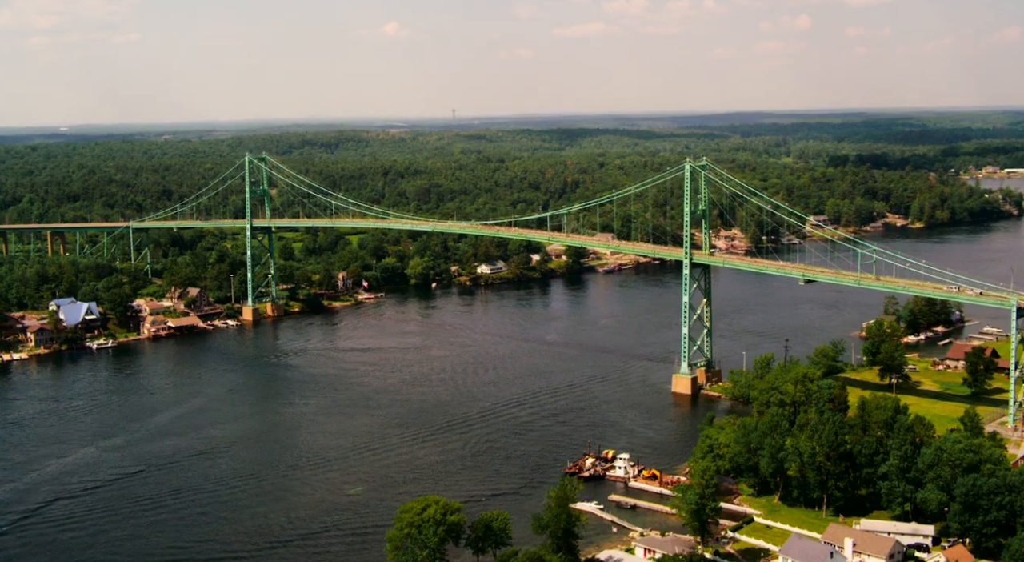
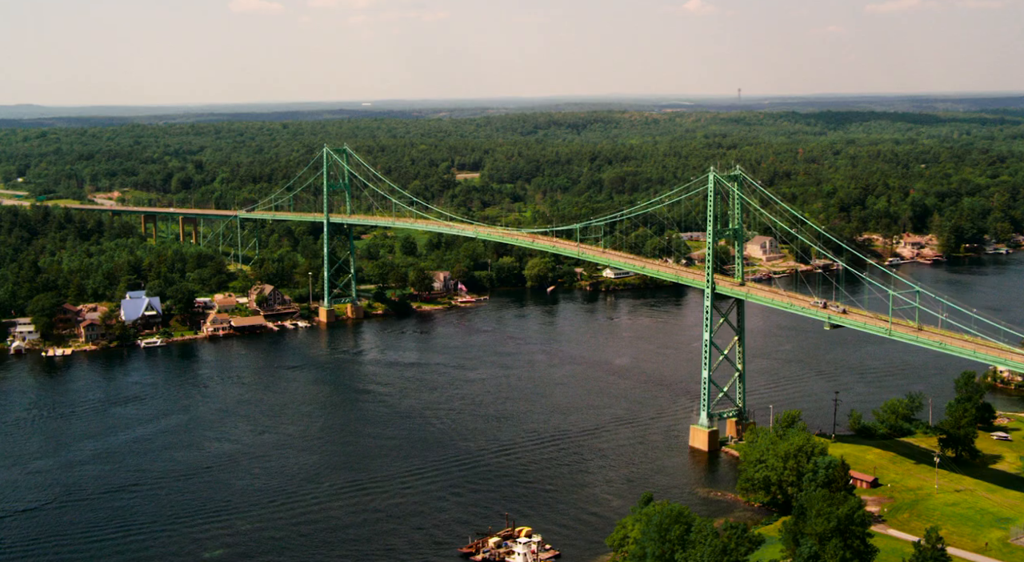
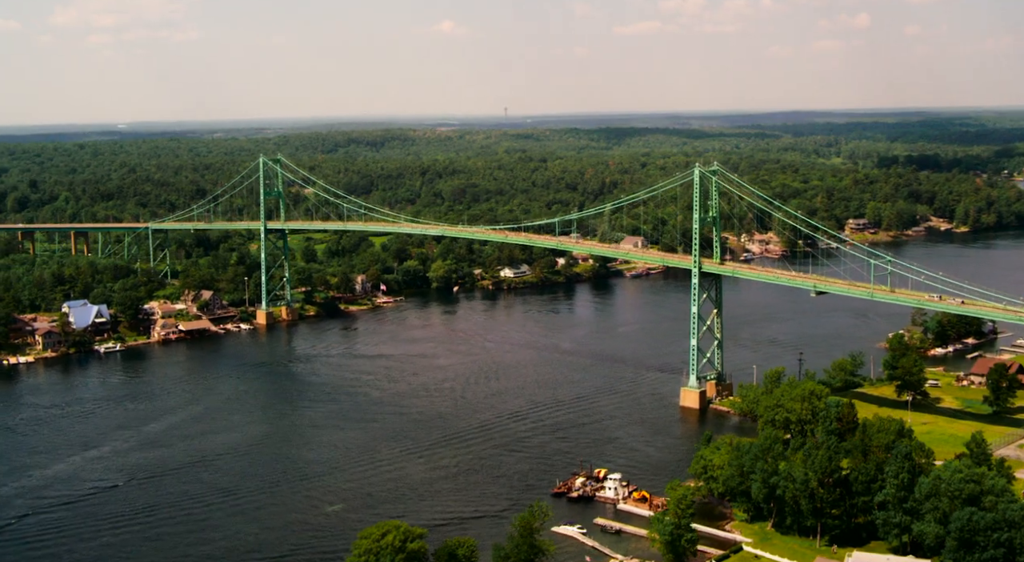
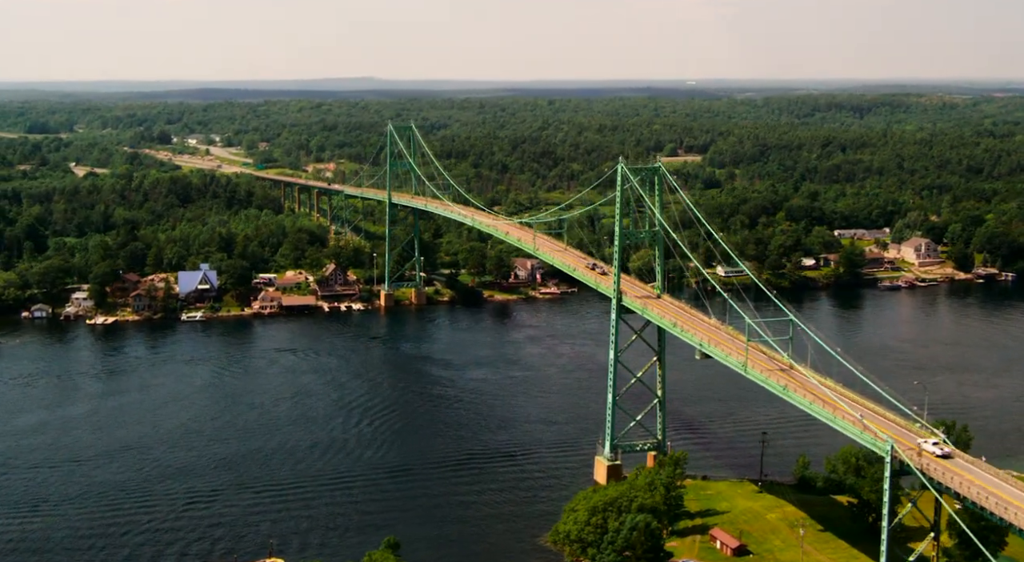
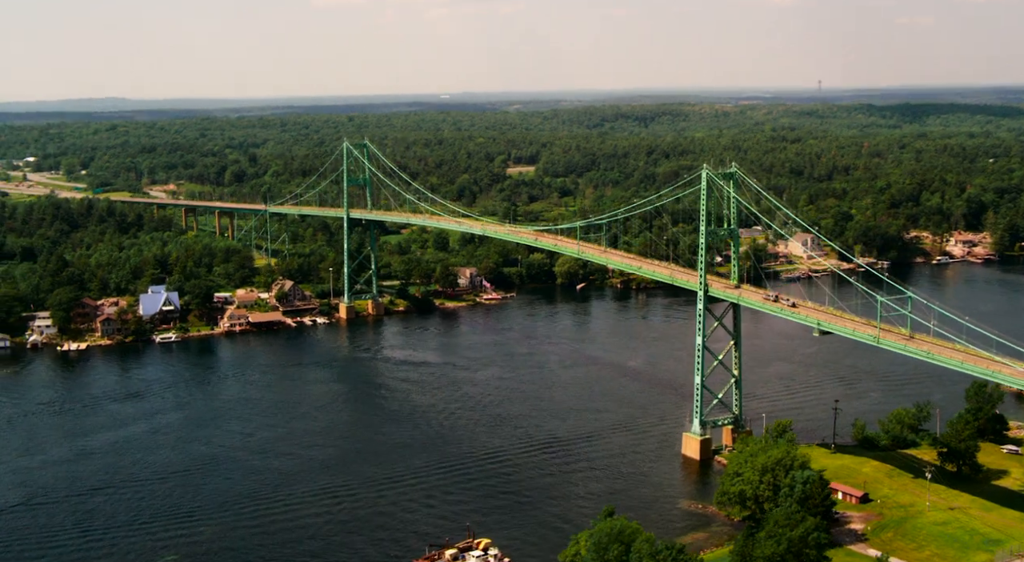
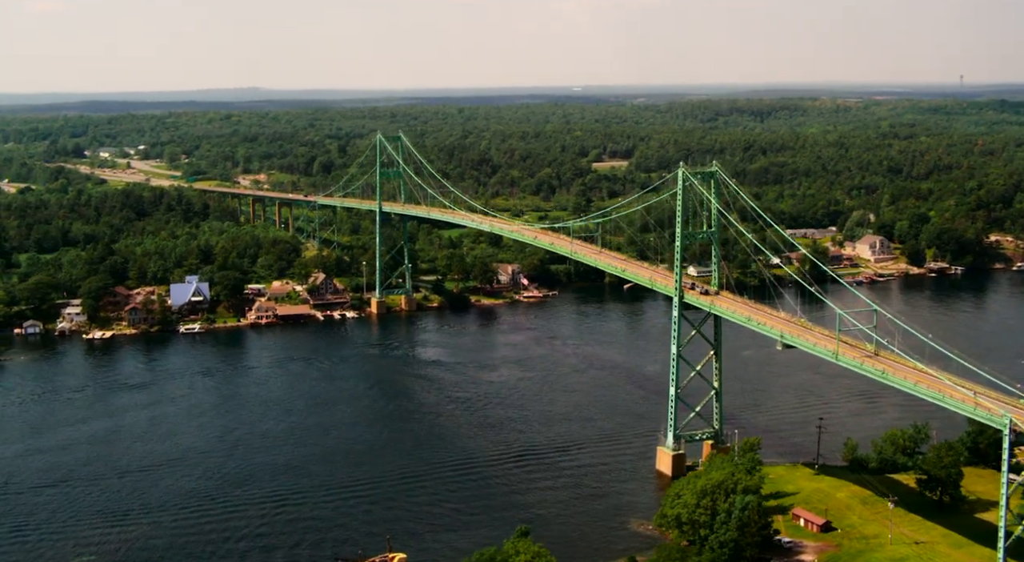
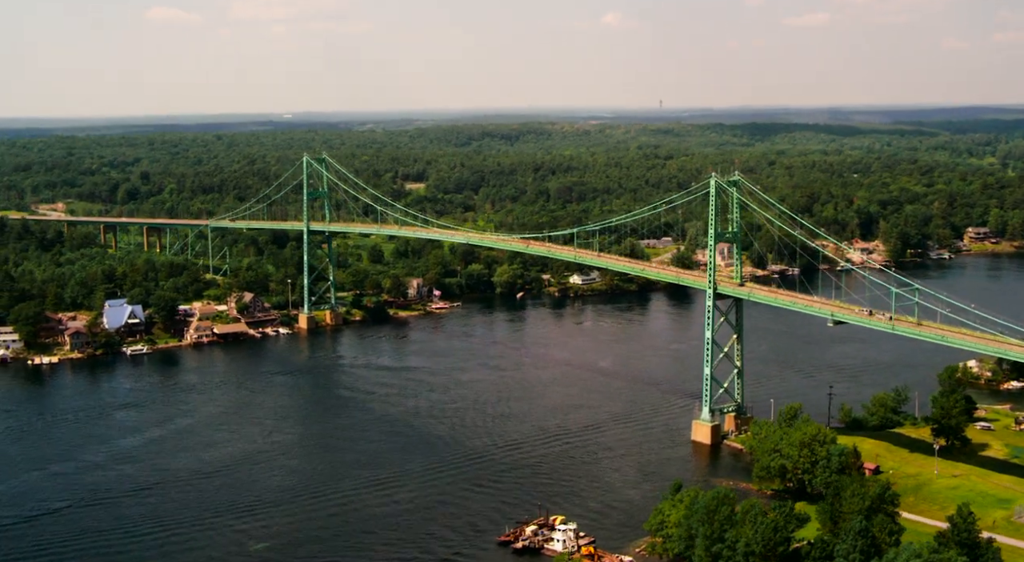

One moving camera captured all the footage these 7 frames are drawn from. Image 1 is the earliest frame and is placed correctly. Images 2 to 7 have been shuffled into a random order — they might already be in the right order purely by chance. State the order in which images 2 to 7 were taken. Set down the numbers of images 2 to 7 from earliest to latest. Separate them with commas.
3, 7, 2, 5, 6, 4
